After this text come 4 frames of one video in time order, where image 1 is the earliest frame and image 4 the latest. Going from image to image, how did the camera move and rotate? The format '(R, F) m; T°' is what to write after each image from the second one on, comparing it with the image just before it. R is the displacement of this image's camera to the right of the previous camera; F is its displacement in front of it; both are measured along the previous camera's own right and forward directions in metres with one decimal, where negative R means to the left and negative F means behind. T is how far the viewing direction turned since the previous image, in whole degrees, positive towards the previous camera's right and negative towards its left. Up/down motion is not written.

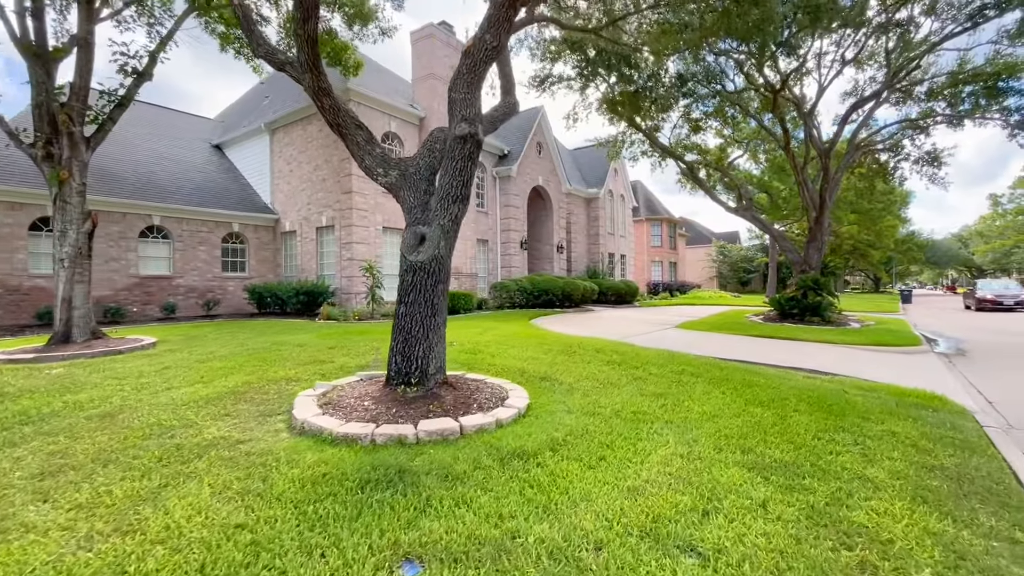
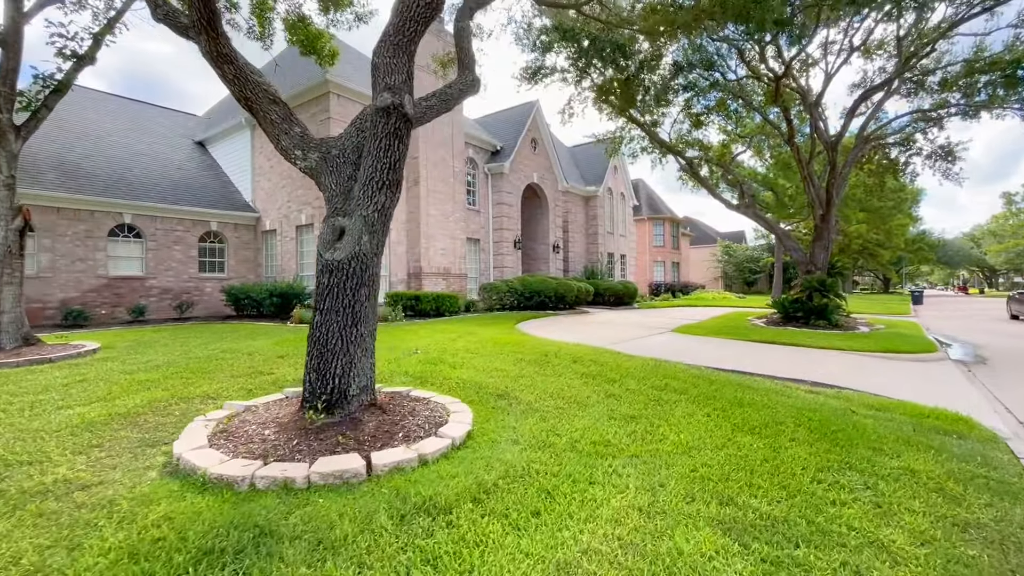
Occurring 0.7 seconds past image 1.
(+0.5, +0.7) m; -1°
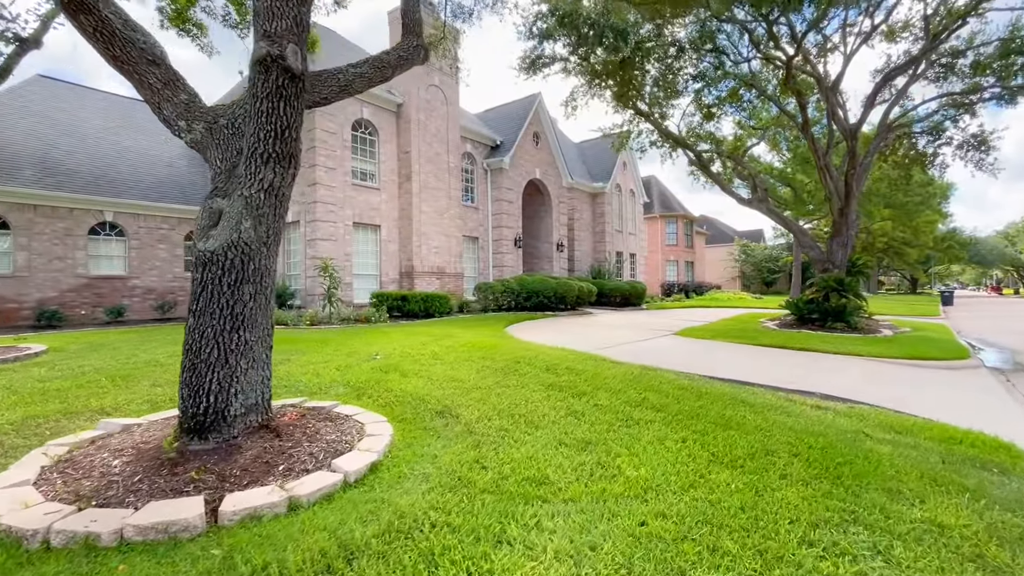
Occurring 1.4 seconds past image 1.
(+0.6, +0.7) m; -2°
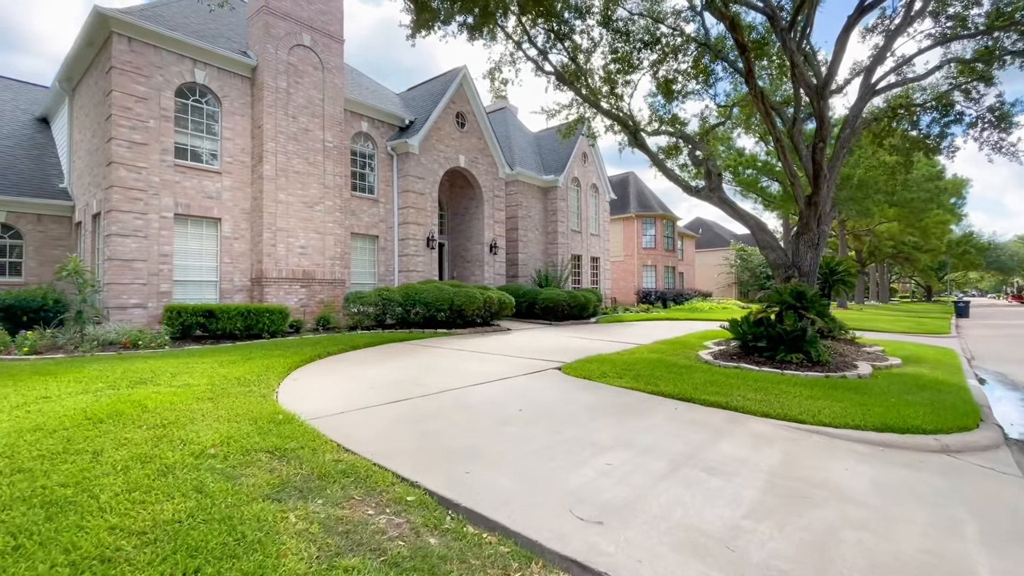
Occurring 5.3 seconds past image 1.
(+2.9, +2.9) m; -1°
